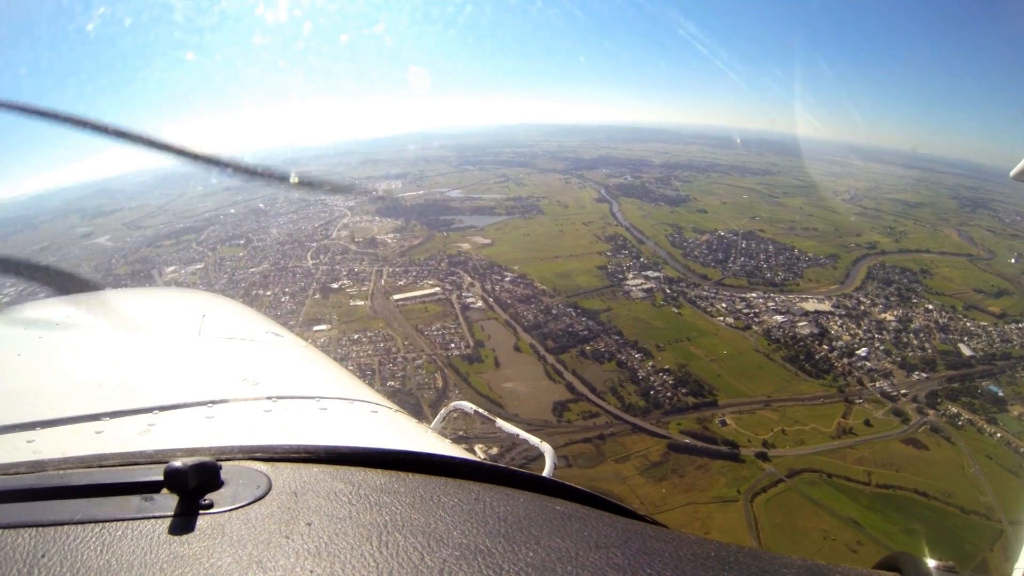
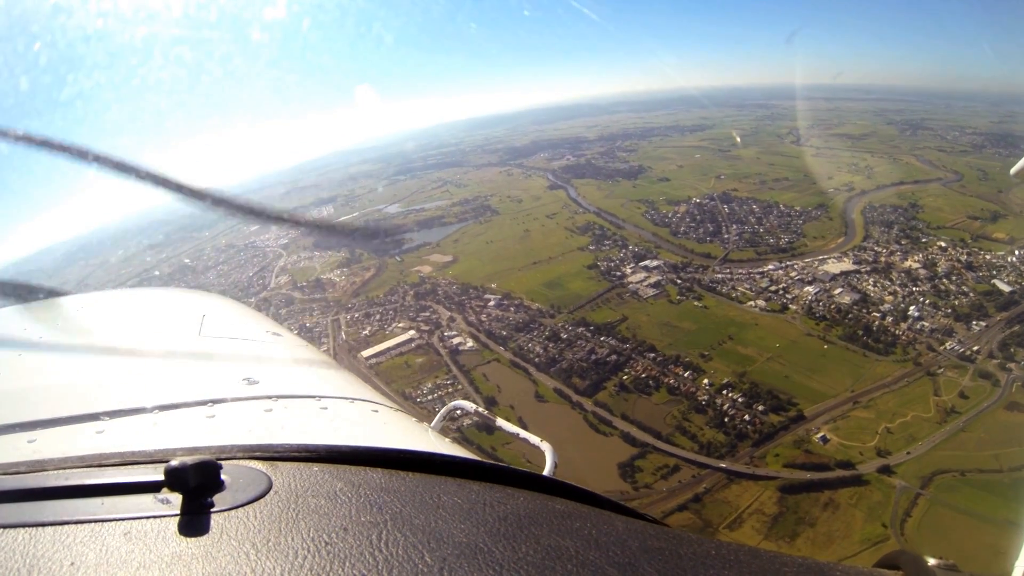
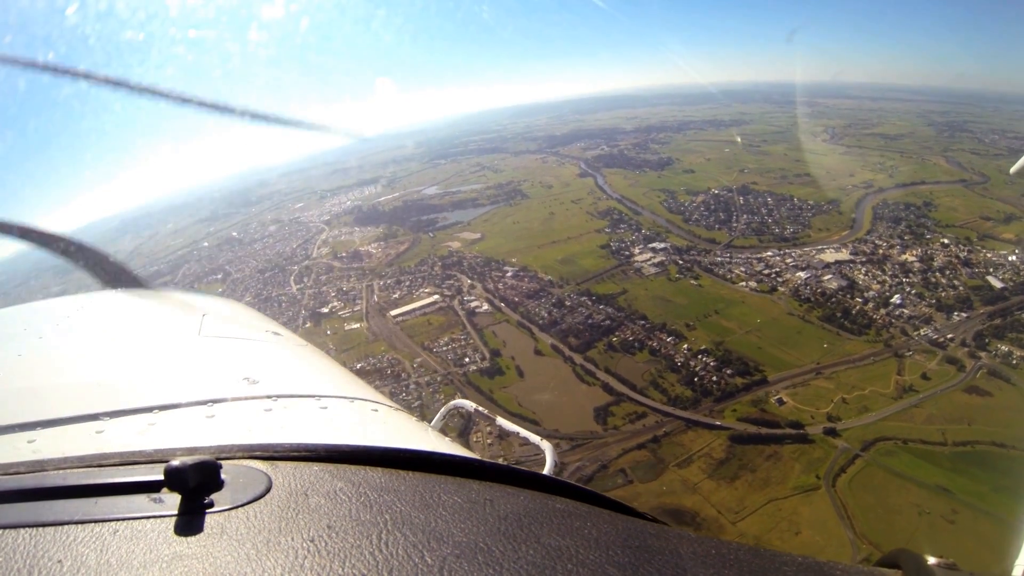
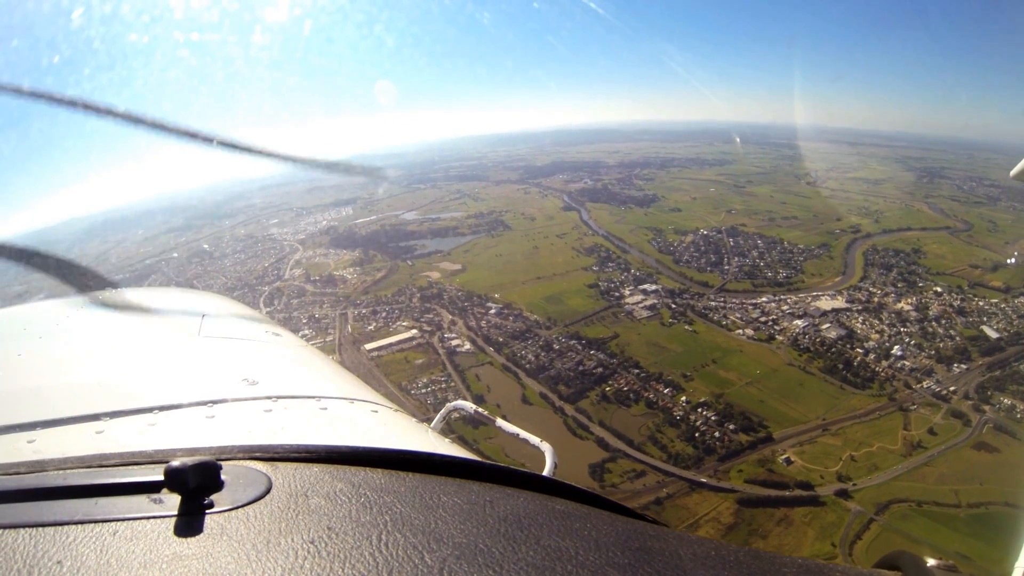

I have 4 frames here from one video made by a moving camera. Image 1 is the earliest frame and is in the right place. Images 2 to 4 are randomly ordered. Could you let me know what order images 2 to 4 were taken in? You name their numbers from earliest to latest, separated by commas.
3, 4, 2
